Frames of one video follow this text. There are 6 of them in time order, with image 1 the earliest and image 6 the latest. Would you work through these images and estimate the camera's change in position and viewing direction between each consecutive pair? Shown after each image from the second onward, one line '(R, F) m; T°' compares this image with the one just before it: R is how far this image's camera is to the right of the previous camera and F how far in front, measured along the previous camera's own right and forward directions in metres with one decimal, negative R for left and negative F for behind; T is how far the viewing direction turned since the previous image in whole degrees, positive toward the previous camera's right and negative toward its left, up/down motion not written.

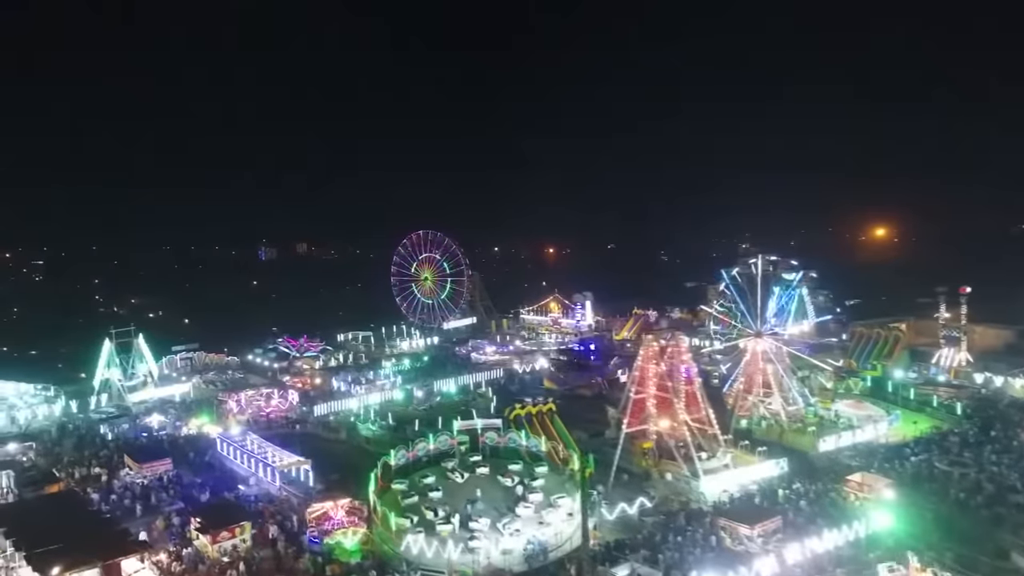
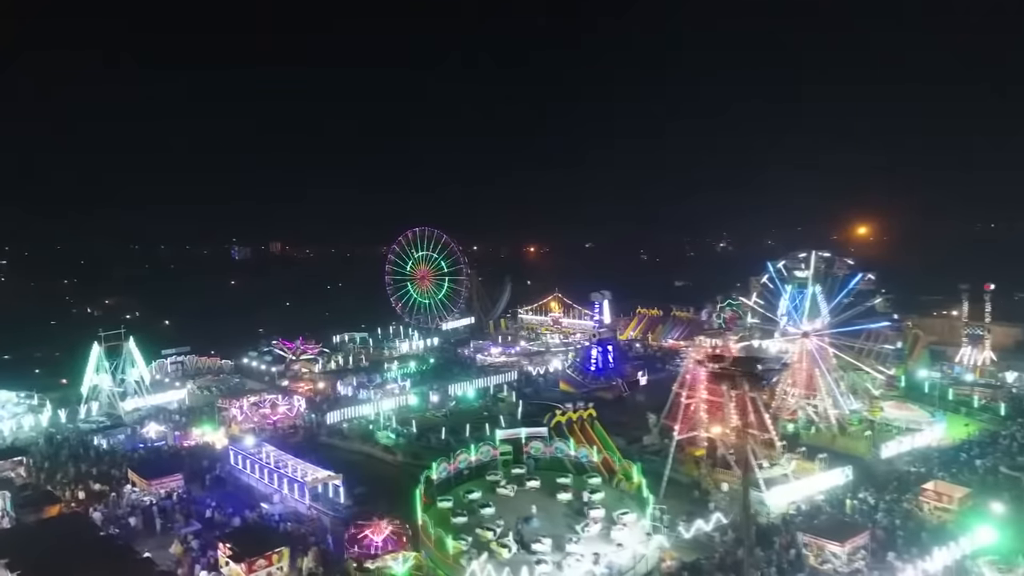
(-1.7, +1.3) m; +2°
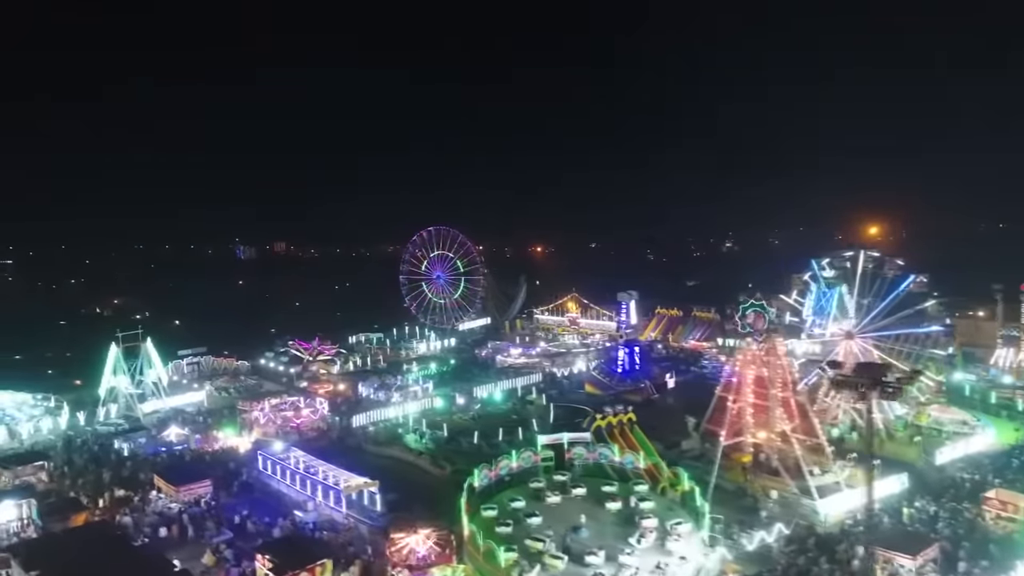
(-0.9, +0.6) m; 0°
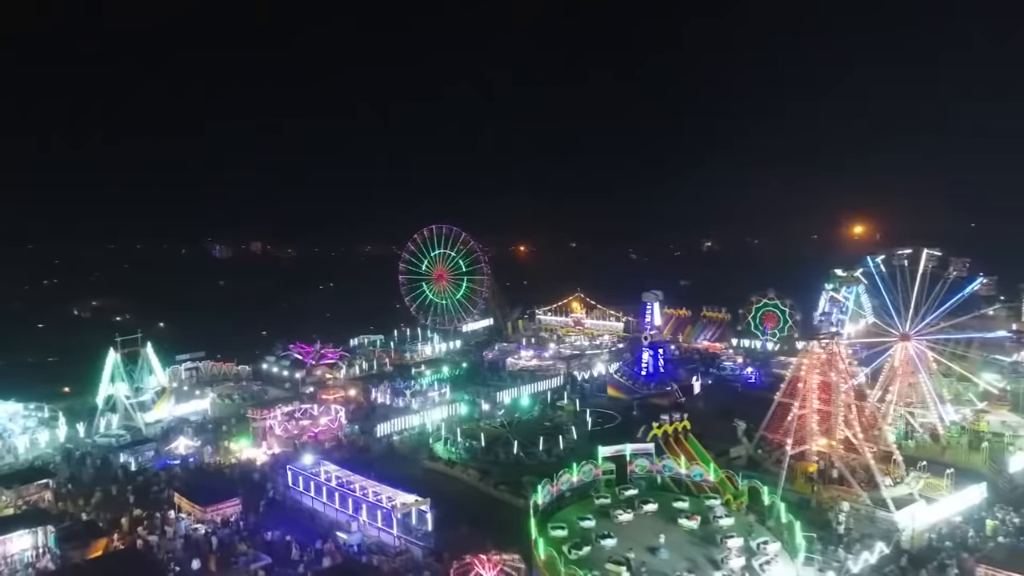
(-1.7, +1.1) m; +2°
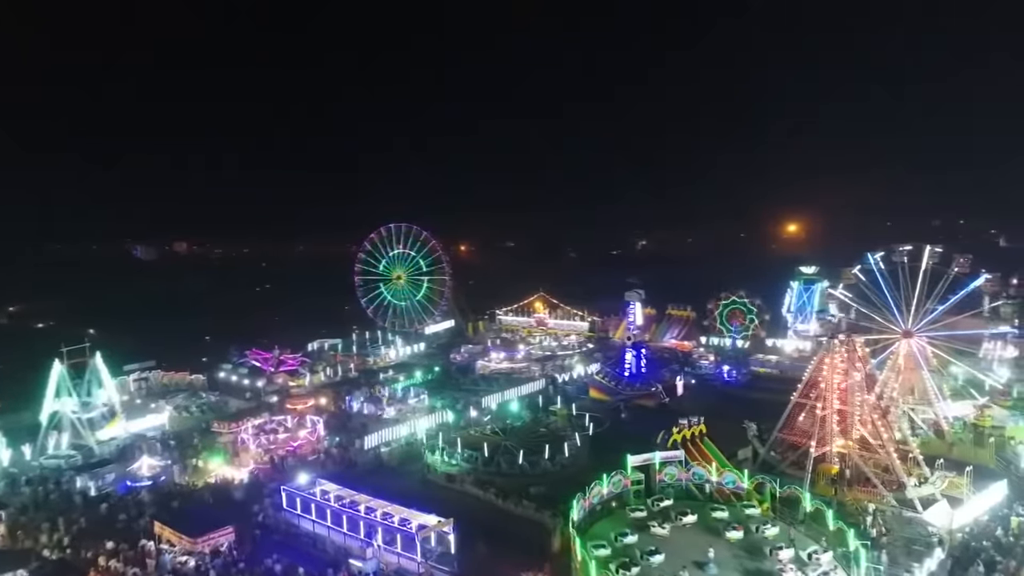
(-1.7, +1.0) m; +6°
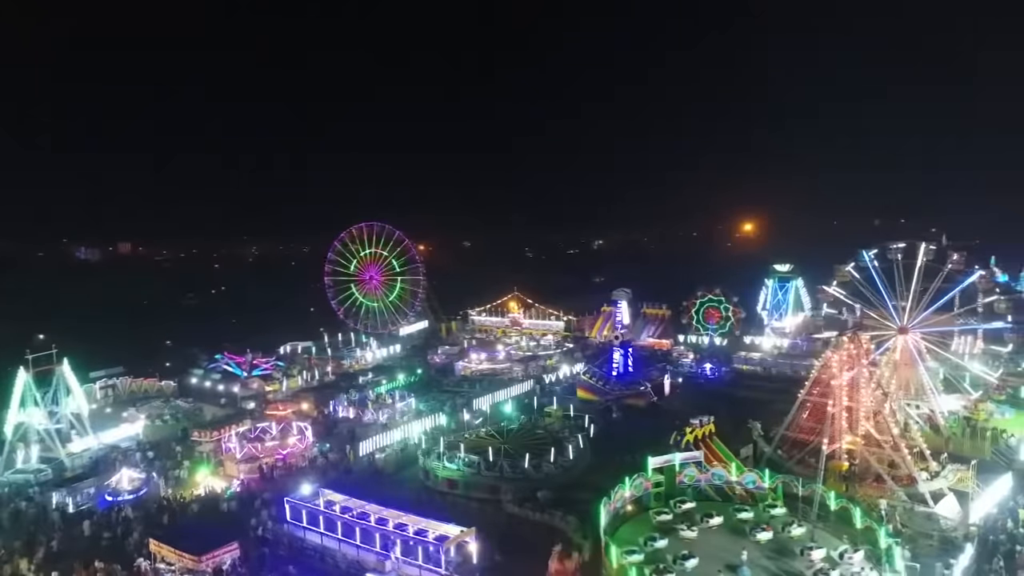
(-1.2, +0.4) m; +4°
